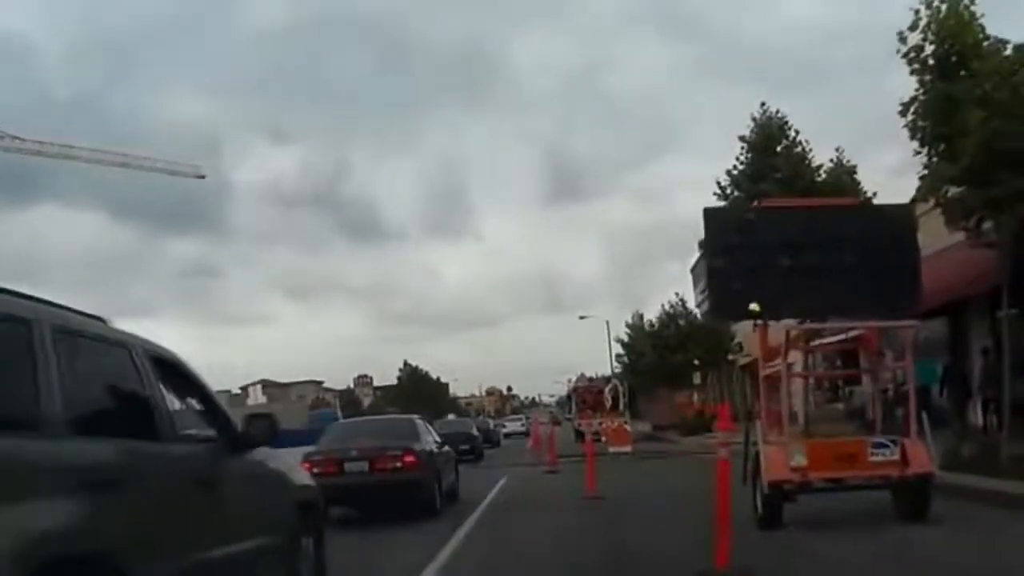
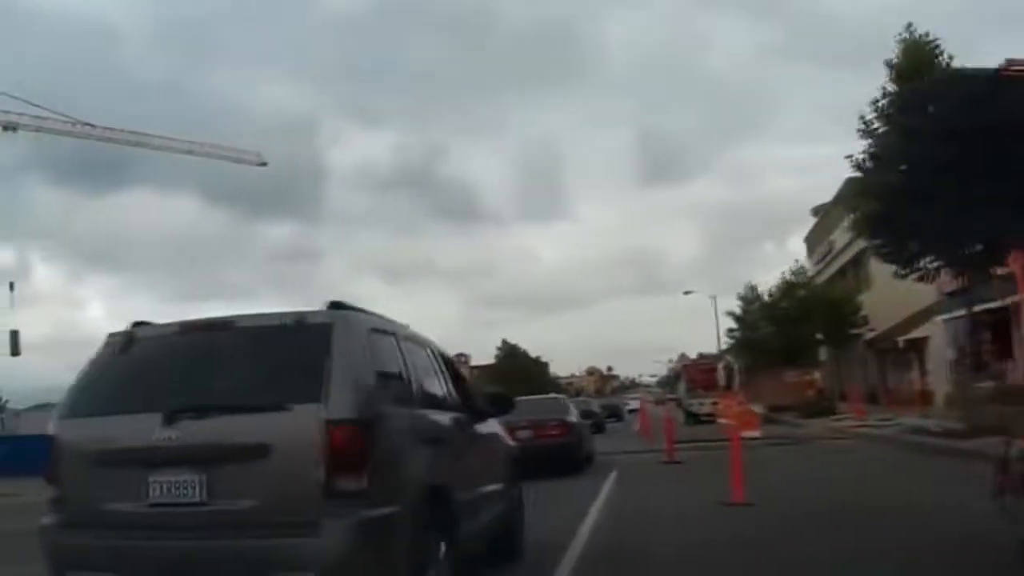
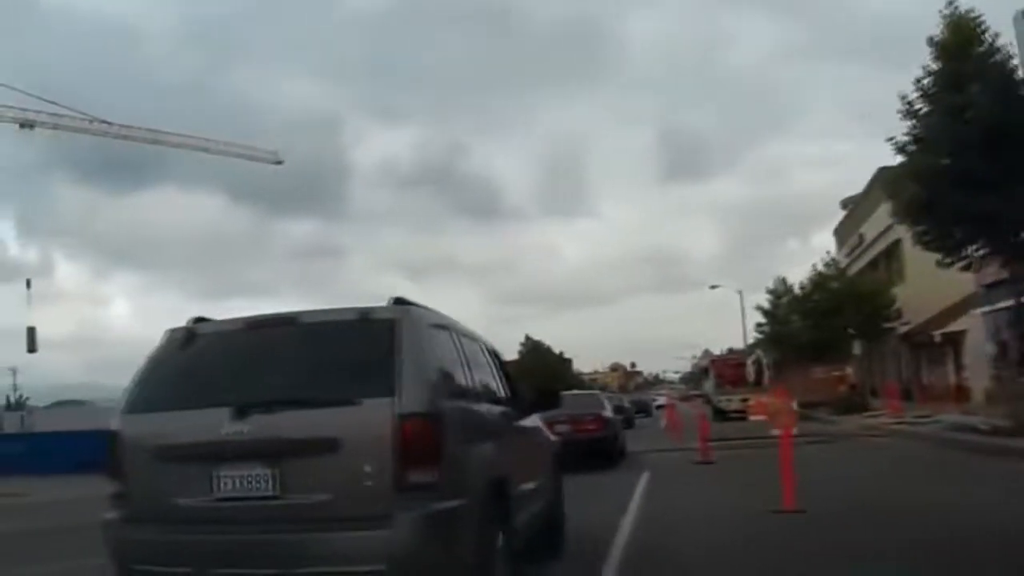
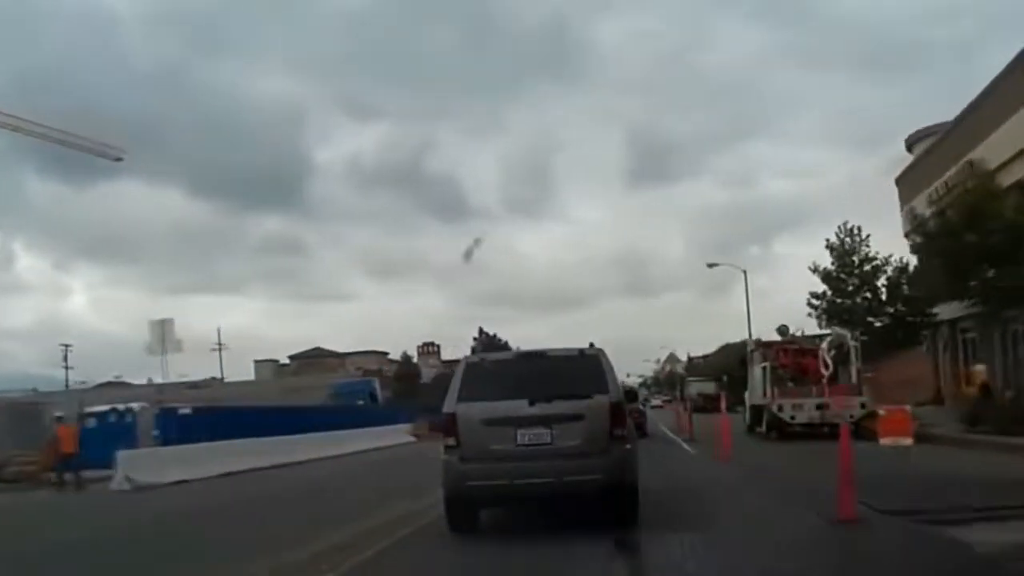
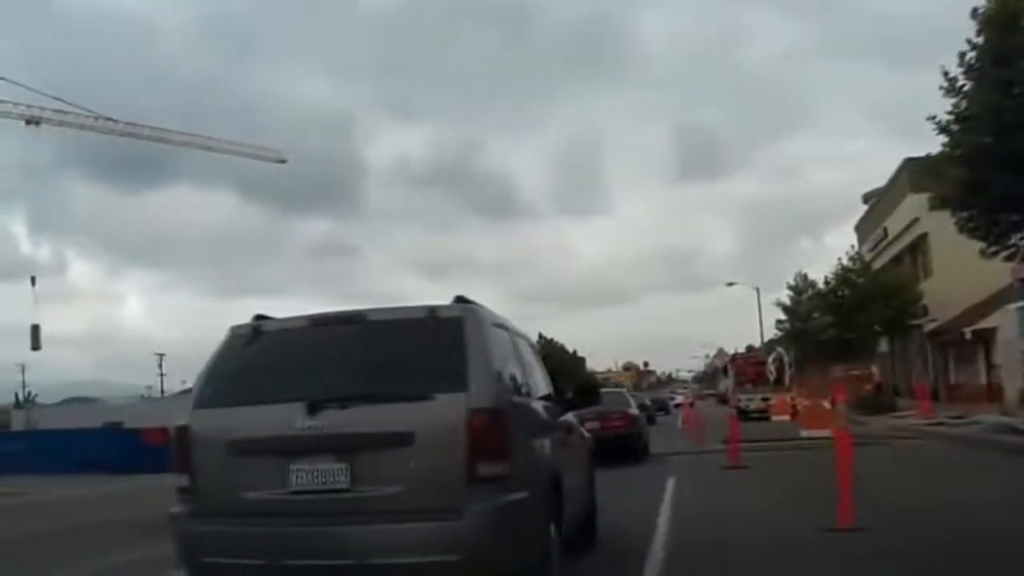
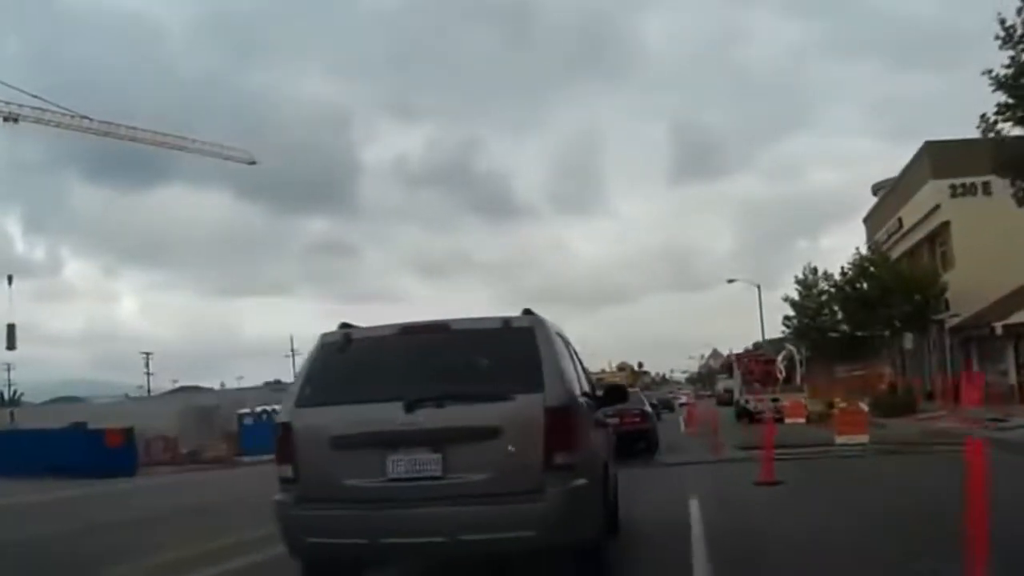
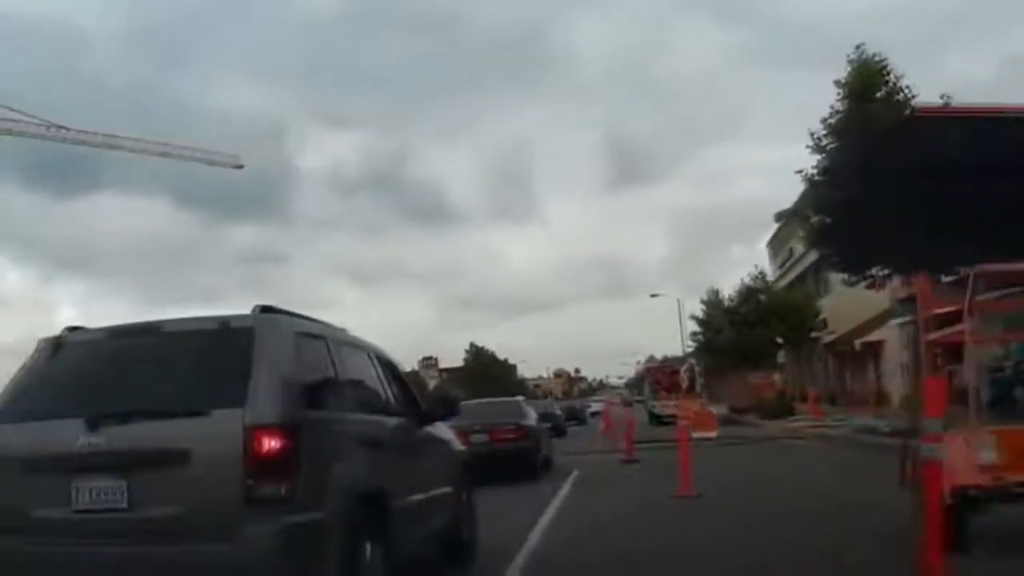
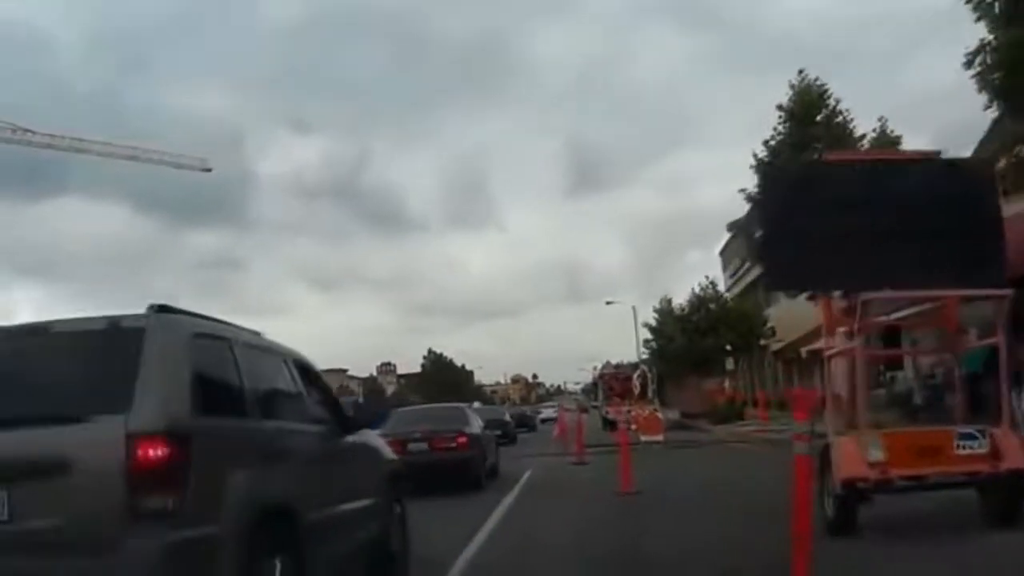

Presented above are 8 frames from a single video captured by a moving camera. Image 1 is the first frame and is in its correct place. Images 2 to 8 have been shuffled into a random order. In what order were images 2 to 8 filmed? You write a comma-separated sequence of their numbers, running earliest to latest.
8, 7, 2, 3, 5, 6, 4
